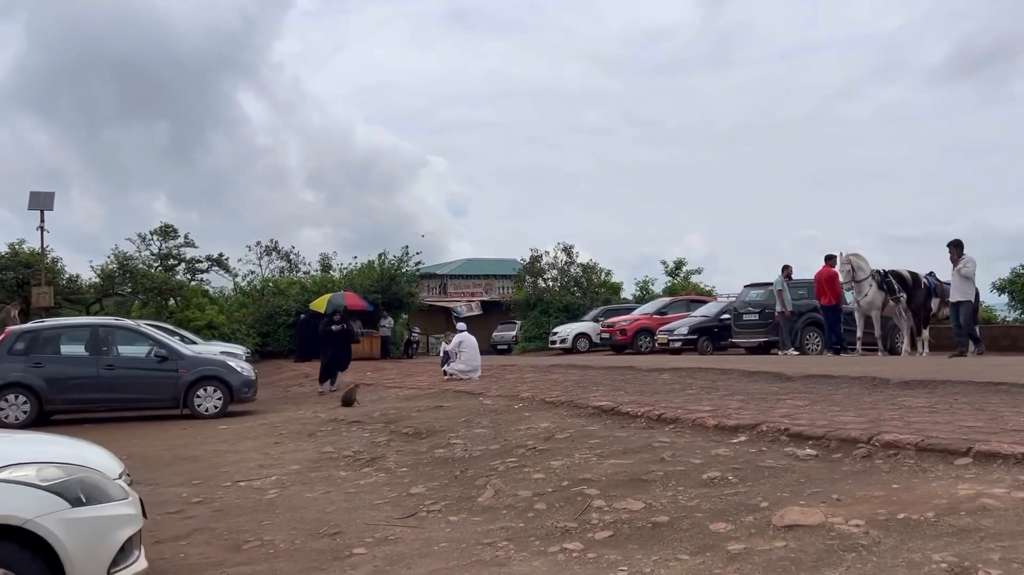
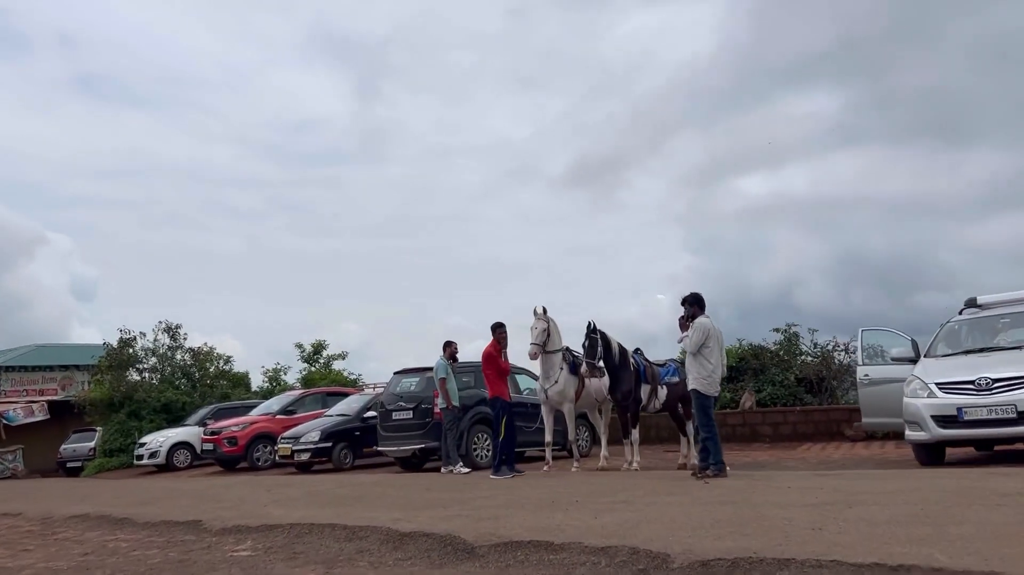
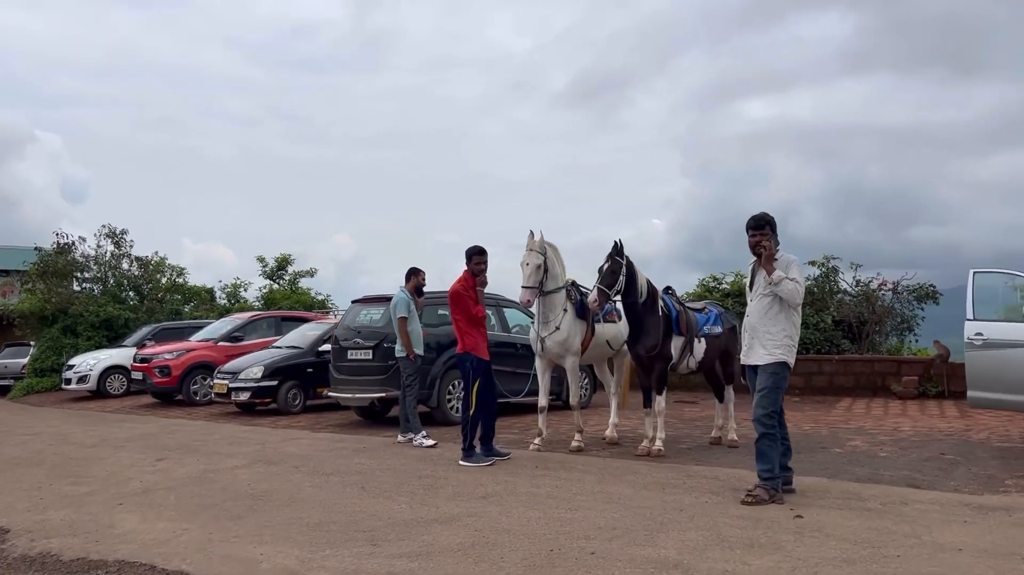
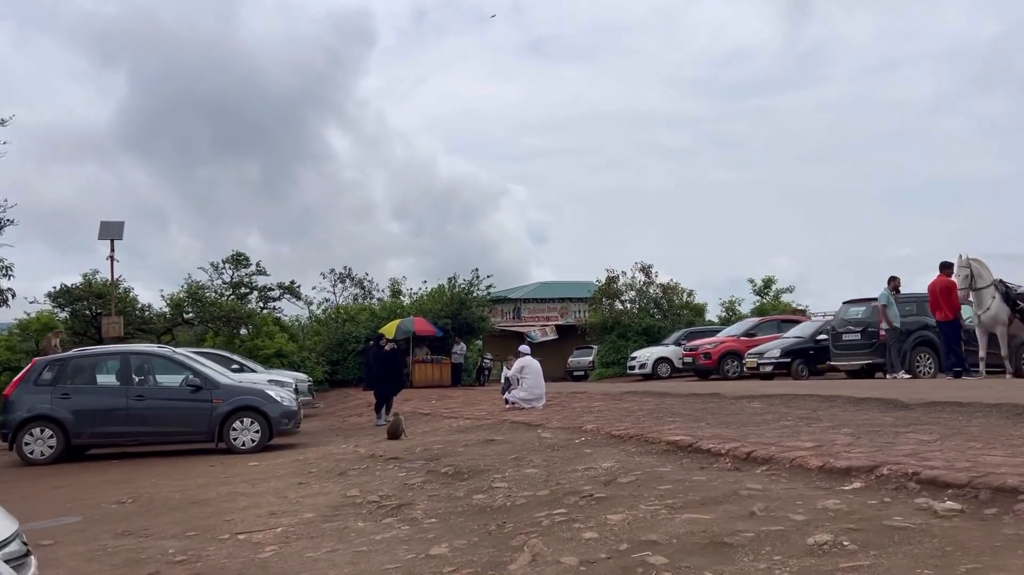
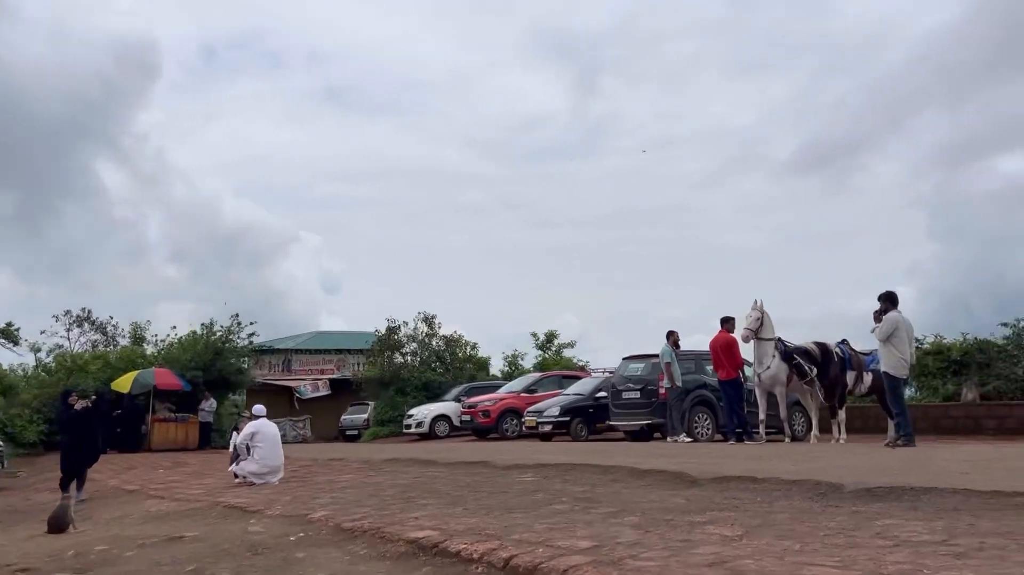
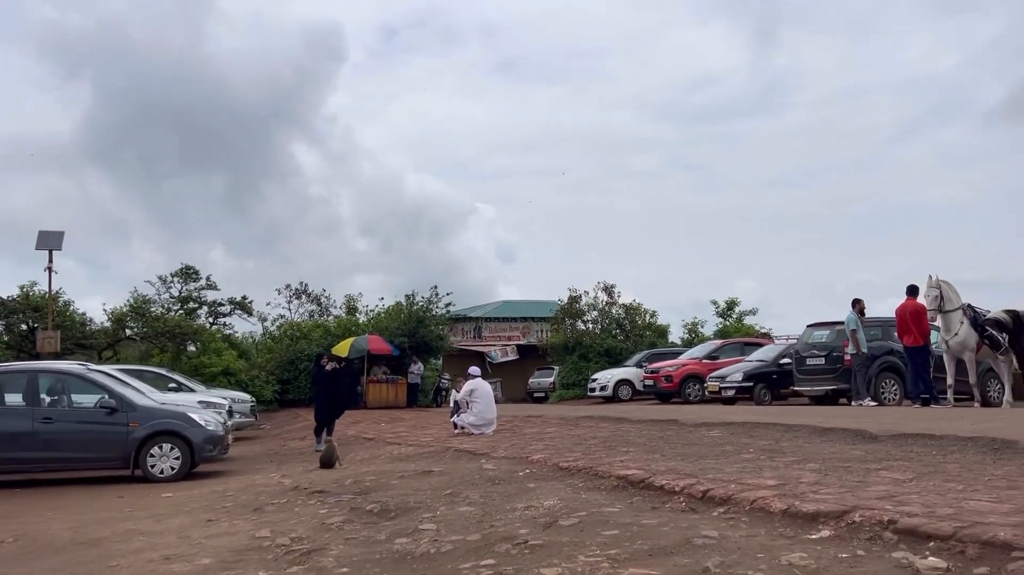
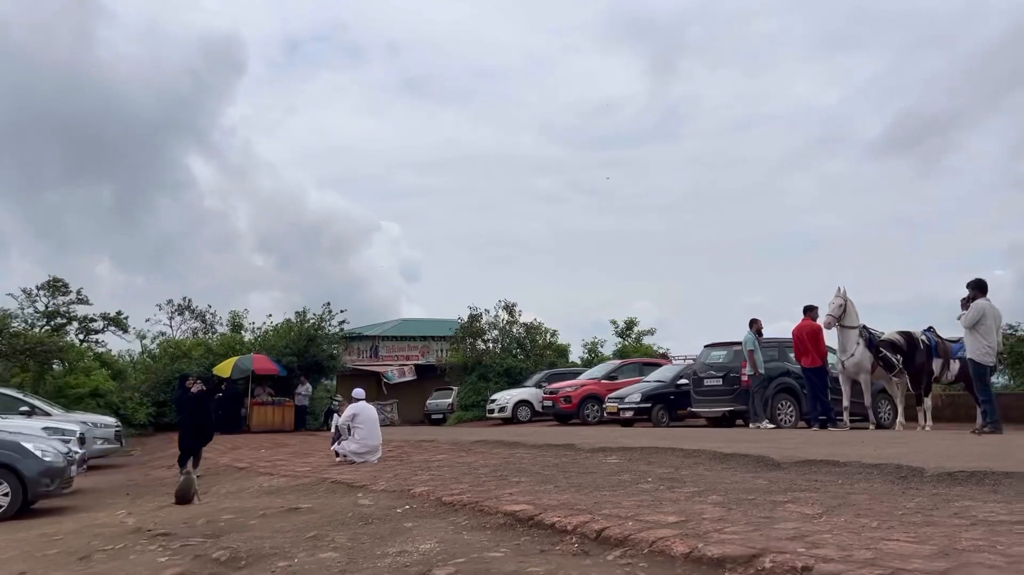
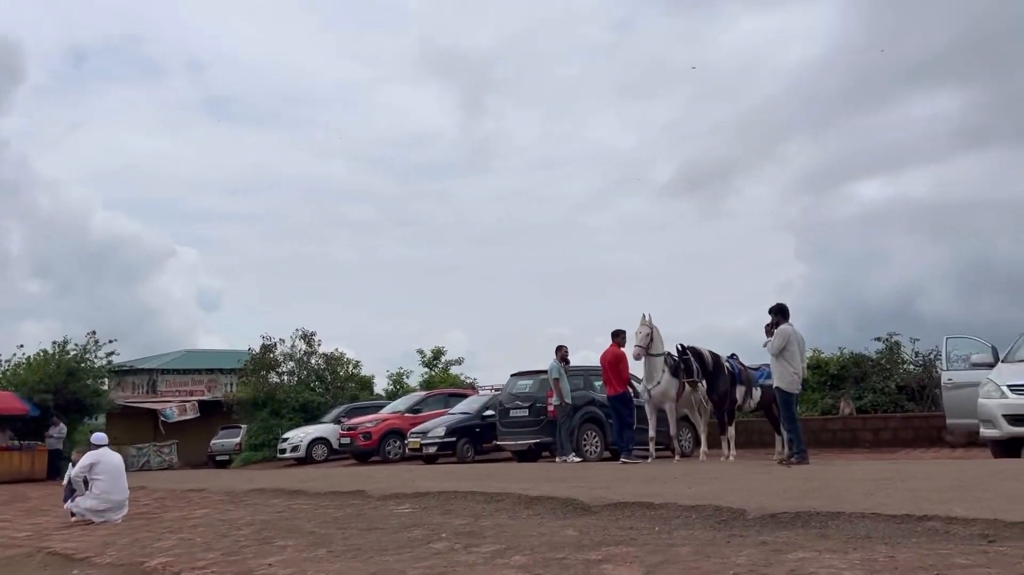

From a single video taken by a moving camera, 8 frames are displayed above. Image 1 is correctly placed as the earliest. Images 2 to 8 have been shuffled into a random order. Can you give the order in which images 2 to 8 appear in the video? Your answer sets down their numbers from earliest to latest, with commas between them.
4, 6, 7, 5, 8, 2, 3
